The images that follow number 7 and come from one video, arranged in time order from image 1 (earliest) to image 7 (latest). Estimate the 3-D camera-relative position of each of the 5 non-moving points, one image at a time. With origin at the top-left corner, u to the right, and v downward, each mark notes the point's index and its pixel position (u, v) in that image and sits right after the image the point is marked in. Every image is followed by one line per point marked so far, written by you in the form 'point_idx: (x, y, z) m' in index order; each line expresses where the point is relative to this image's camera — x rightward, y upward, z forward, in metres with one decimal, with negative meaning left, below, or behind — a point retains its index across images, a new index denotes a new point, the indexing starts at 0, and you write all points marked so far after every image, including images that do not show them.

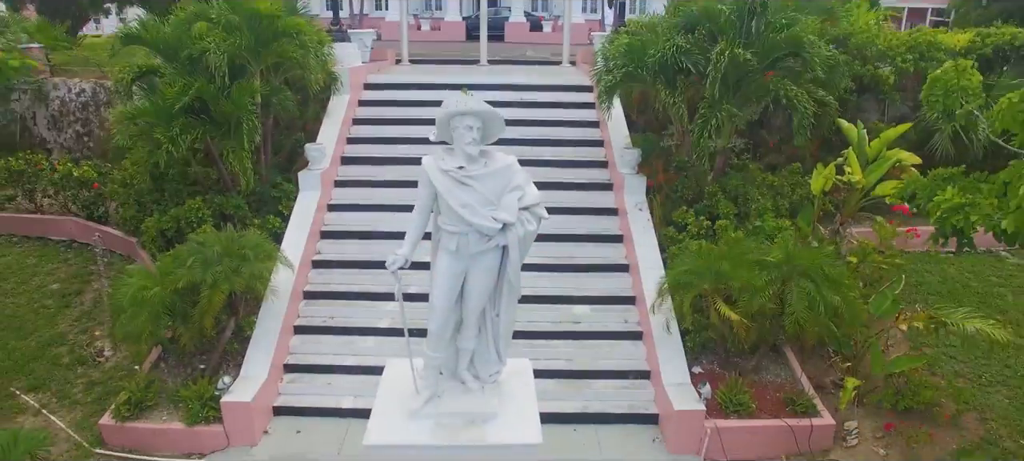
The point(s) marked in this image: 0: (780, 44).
0: (+2.2, +1.5, +5.6) m
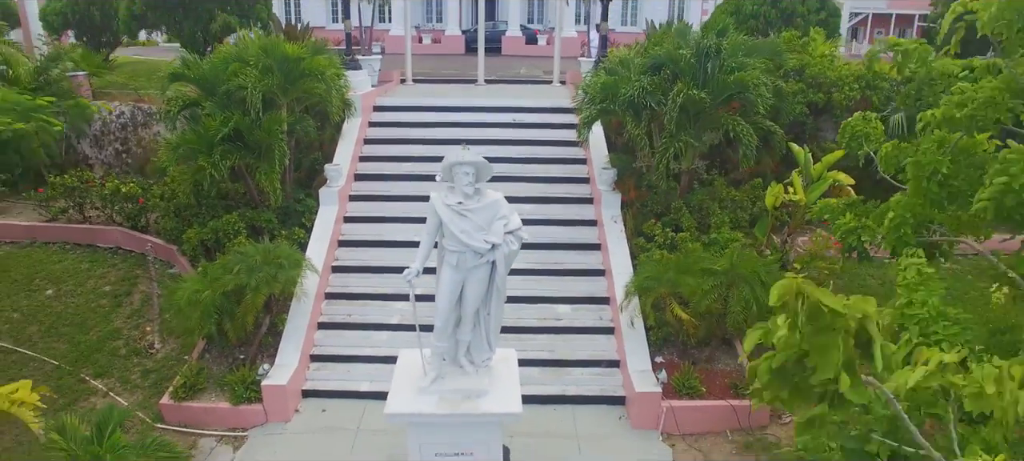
0: (+2.1, +1.4, +6.6) m
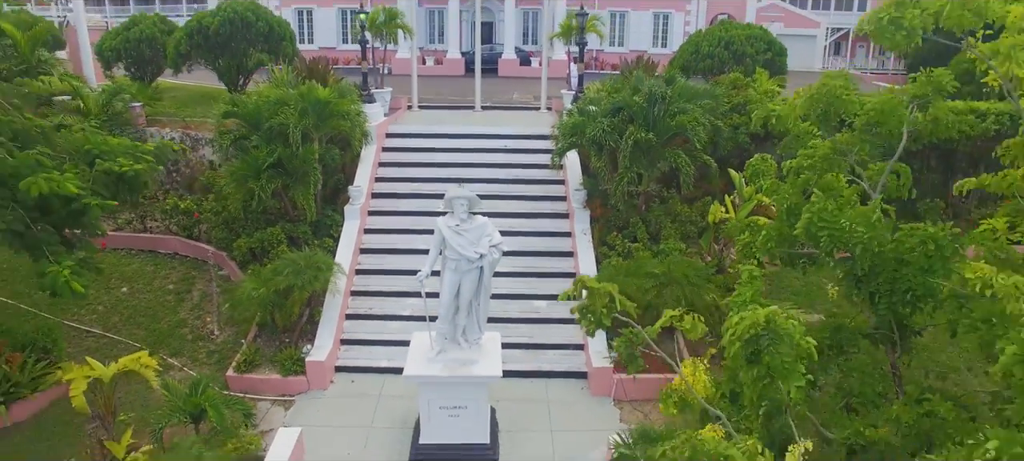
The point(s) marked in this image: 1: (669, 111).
0: (+1.9, +1.3, +8.2) m
1: (+1.9, +1.4, +8.3) m
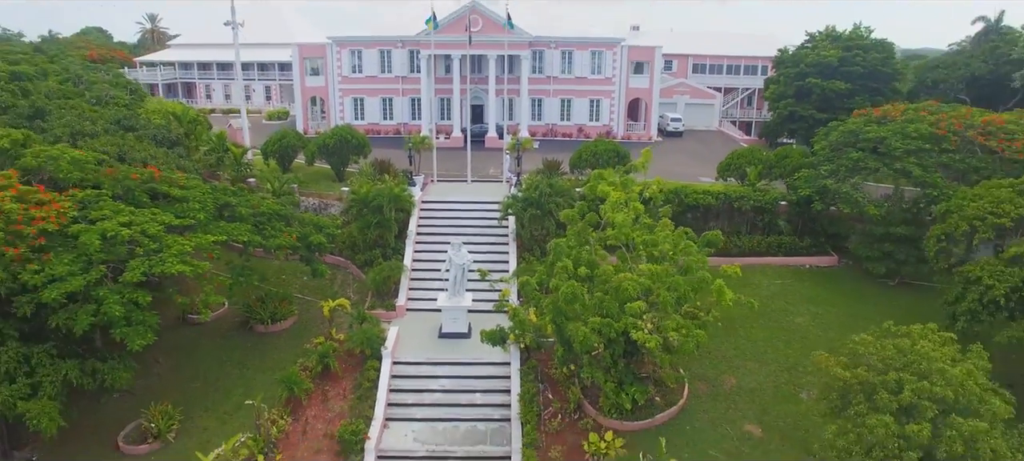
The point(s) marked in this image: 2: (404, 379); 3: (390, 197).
0: (+1.0, +0.7, +19.0) m
1: (+1.0, +0.8, +19.1) m
2: (-2.5, -3.4, +15.4) m
3: (-3.5, +1.0, +19.6) m
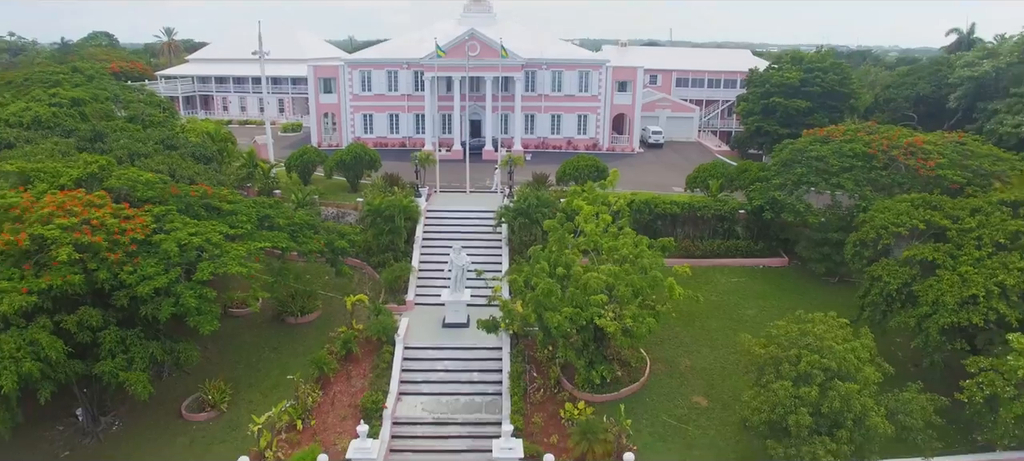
0: (+0.8, +0.5, +22.2) m
1: (+0.8, +0.7, +22.3) m
2: (-2.7, -3.6, +18.6) m
3: (-3.8, +0.8, +22.8) m
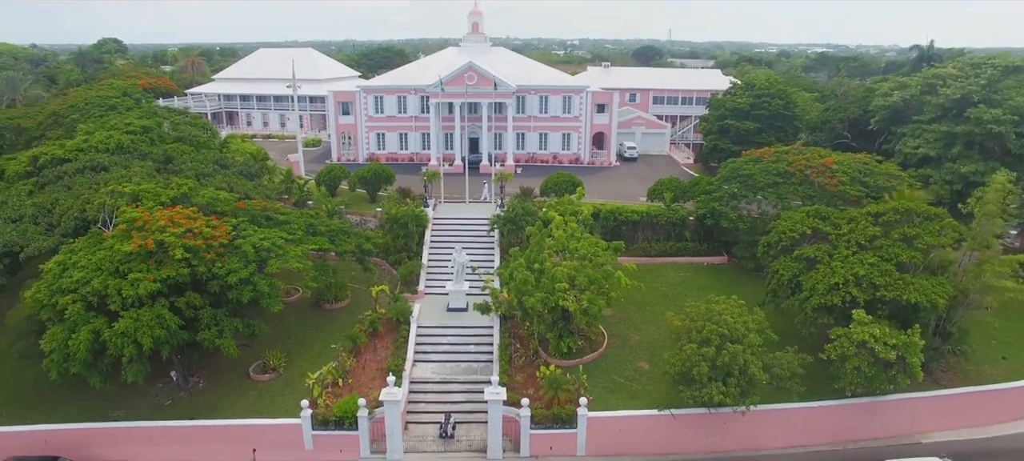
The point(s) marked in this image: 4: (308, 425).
0: (+0.4, +0.3, +27.6) m
1: (+0.4, +0.5, +27.7) m
2: (-3.1, -3.7, +24.0) m
3: (-4.2, +0.6, +28.2) m
4: (-5.9, -5.6, +19.6) m
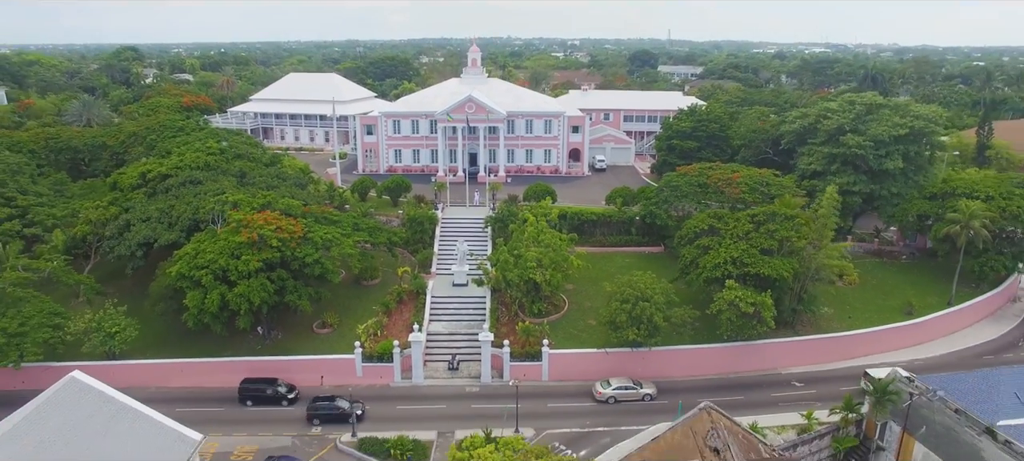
0: (-0.2, +0.5, +36.9) m
1: (-0.2, +0.7, +37.0) m
2: (-3.7, -3.6, +33.3) m
3: (-4.8, +0.8, +37.6) m
4: (-6.5, -5.5, +29.0) m
